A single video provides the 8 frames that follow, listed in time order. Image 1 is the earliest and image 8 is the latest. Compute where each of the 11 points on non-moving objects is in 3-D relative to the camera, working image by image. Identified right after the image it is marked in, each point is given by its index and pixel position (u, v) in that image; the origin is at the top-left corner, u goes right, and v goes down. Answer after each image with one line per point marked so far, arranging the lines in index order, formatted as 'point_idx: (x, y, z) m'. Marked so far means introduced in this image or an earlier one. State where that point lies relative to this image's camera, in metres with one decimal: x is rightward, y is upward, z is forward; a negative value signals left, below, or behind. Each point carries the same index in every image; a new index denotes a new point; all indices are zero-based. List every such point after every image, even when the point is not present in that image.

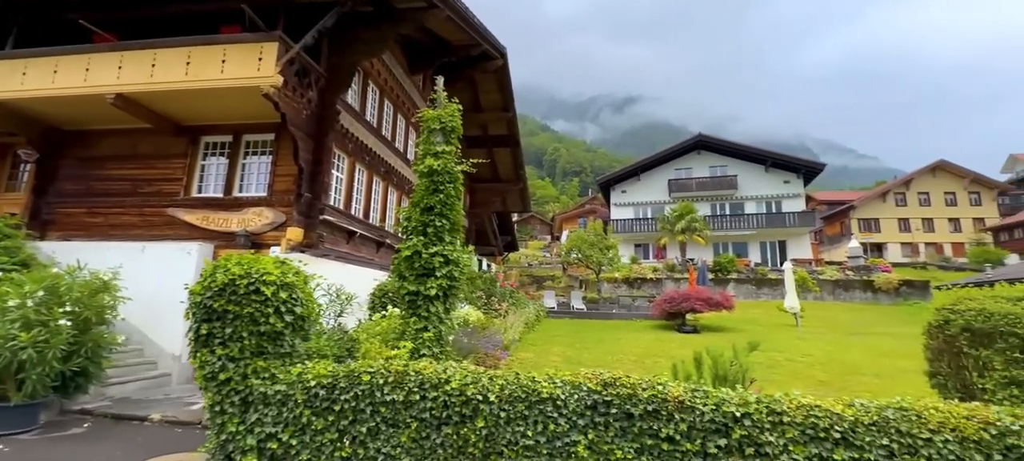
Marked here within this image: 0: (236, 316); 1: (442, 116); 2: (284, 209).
0: (-3.0, -0.9, +4.9) m
1: (-1.1, +1.8, +7.0) m
2: (-5.3, +0.5, +10.4) m
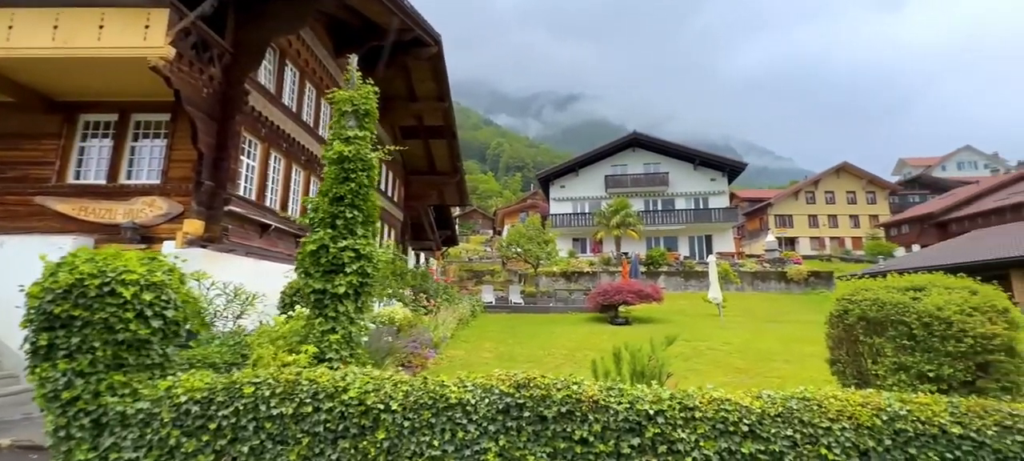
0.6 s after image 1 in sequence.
0: (-3.9, -0.8, +4.1) m
1: (-2.3, +1.9, +6.5) m
2: (-6.9, +0.7, +9.3) m
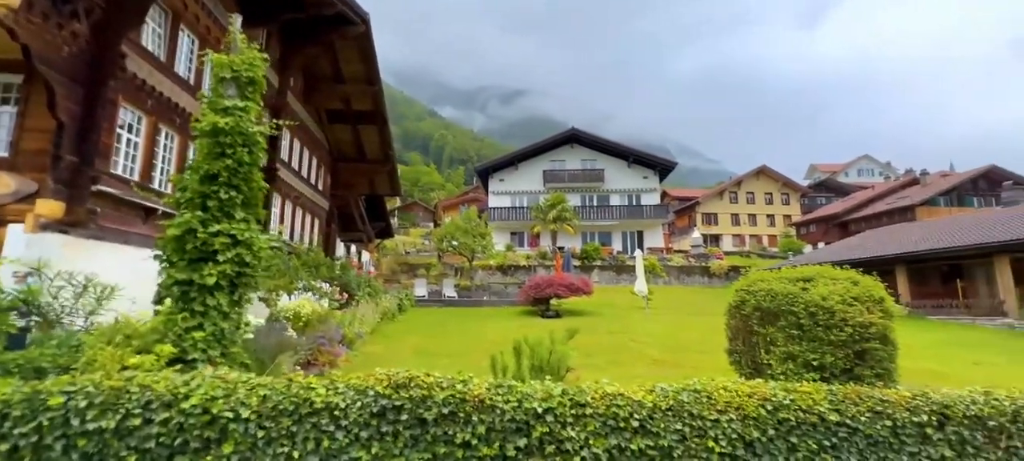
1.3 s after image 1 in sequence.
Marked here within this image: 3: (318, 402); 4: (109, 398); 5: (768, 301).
0: (-4.8, -0.6, +3.2) m
1: (-3.5, +2.1, +5.7) m
2: (-8.5, +1.0, +7.9) m
3: (-1.6, -1.4, +3.6) m
4: (-3.1, -1.3, +3.4) m
5: (+2.9, -0.8, +5.0) m
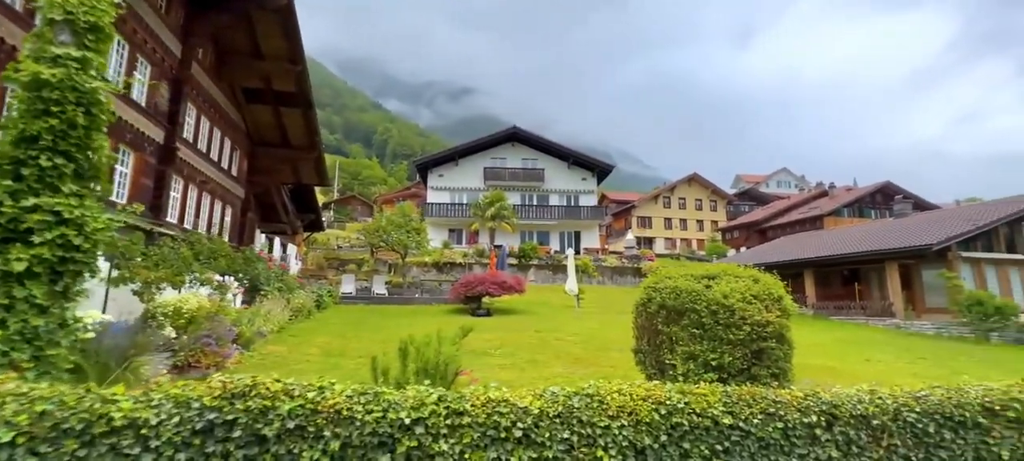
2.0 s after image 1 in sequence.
0: (-5.7, -0.4, +2.0) m
1: (-4.6, +2.4, +4.7) m
2: (-9.8, +1.4, +6.3) m
3: (-2.5, -1.2, +2.9) m
4: (-4.0, -1.1, +2.5) m
5: (+1.7, -0.7, +4.8) m
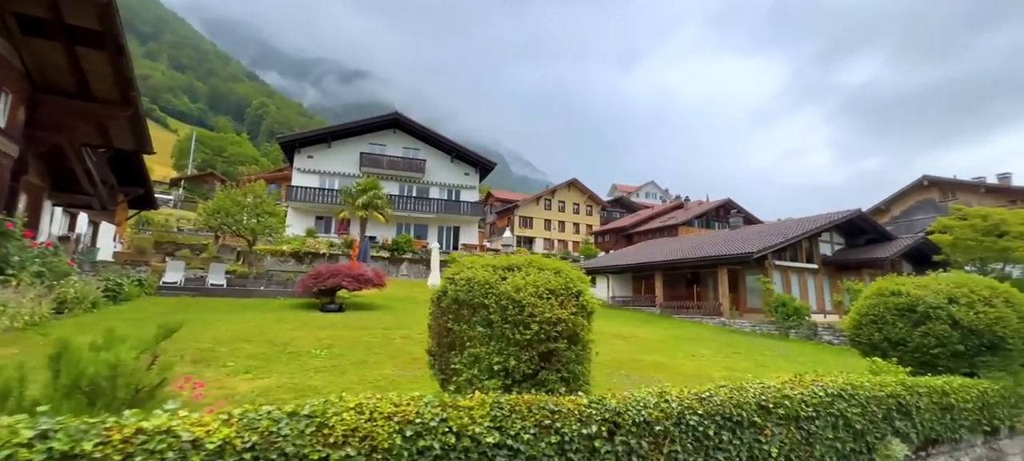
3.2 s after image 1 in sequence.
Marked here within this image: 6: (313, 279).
0: (-6.9, +0.2, -0.4) m
1: (-6.4, +2.9, +2.4) m
2: (-11.9, +2.2, +2.8) m
3: (-4.1, -0.8, +1.2) m
4: (-5.4, -0.6, +0.5) m
5: (-0.4, -0.6, +4.1) m
6: (-8.1, -1.9, +18.2) m
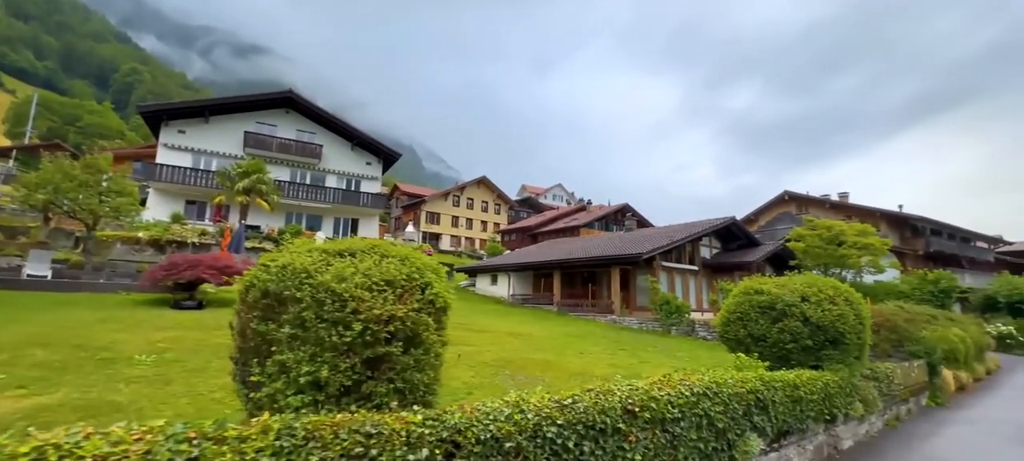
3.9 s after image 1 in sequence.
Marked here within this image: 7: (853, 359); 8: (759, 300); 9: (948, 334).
0: (-7.1, +0.6, -2.5) m
1: (-7.0, +3.3, +0.4) m
2: (-12.5, +2.8, -0.4) m
3: (-4.7, -0.5, -0.4) m
4: (-5.8, -0.3, -1.4) m
5: (-1.7, -0.4, +3.2) m
6: (-12.0, -1.3, +15.5) m
7: (+6.6, -2.5, +8.6) m
8: (+4.9, -1.4, +8.9) m
9: (+14.4, -3.4, +14.7) m
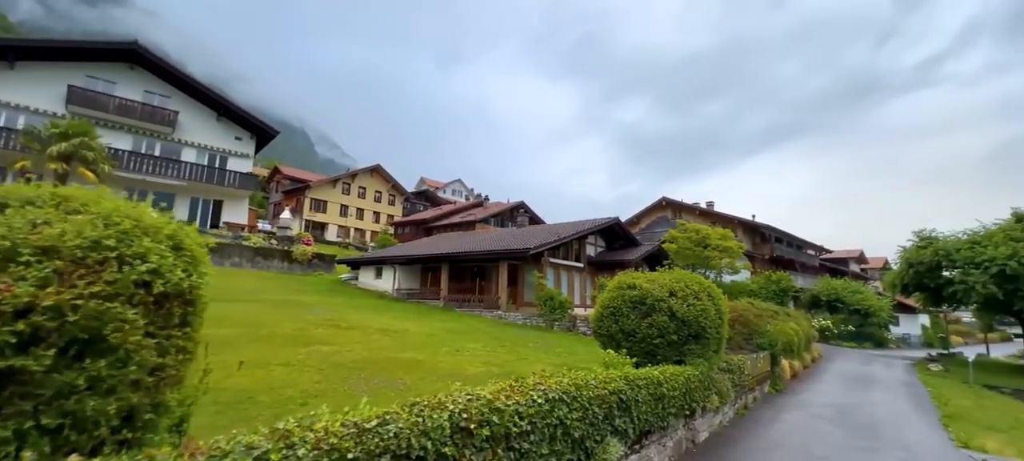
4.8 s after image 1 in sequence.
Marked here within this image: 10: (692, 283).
0: (-6.8, +1.0, -5.1) m
1: (-7.2, +3.8, -2.2) m
2: (-12.4, +3.5, -4.2) m
3: (-4.9, -0.1, -2.5) m
4: (-5.8, +0.2, -3.7) m
5: (-2.8, 0.0, +1.7) m
6: (-15.6, -0.4, +11.4) m
7: (+3.9, -2.4, +8.8) m
8: (+2.3, -1.3, +8.8) m
9: (+10.2, -3.6, +16.5) m
10: (+3.6, -1.0, +8.9) m
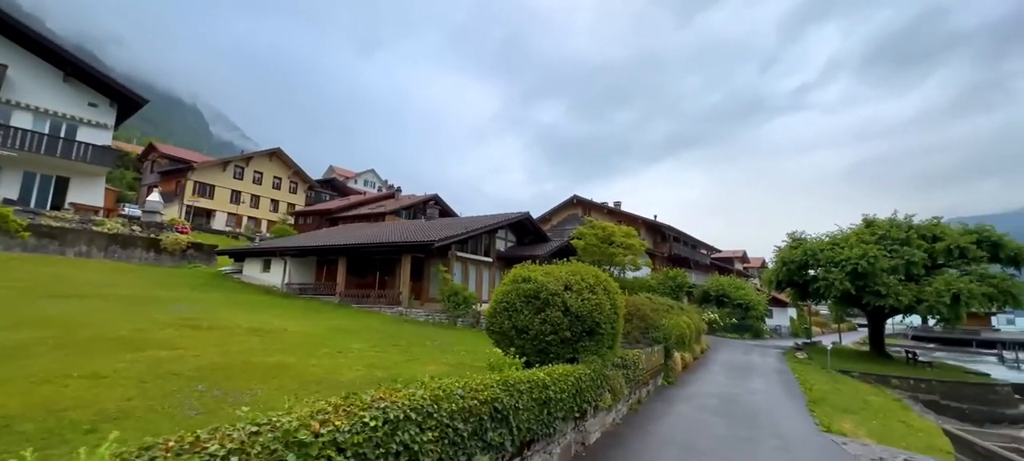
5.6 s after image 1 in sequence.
0: (-6.2, +1.3, -7.2) m
1: (-7.0, +4.1, -4.5) m
2: (-11.8, +4.0, -7.4) m
3: (-4.8, +0.2, -4.3) m
4: (-5.5, +0.5, -5.6) m
5: (-3.5, +0.2, +0.2) m
6: (-17.8, +0.3, +7.4) m
7: (+1.8, -2.2, +8.5) m
8: (+0.2, -1.1, +8.1) m
9: (+6.5, -3.5, +17.2) m
10: (+1.4, -0.9, +8.5) m
